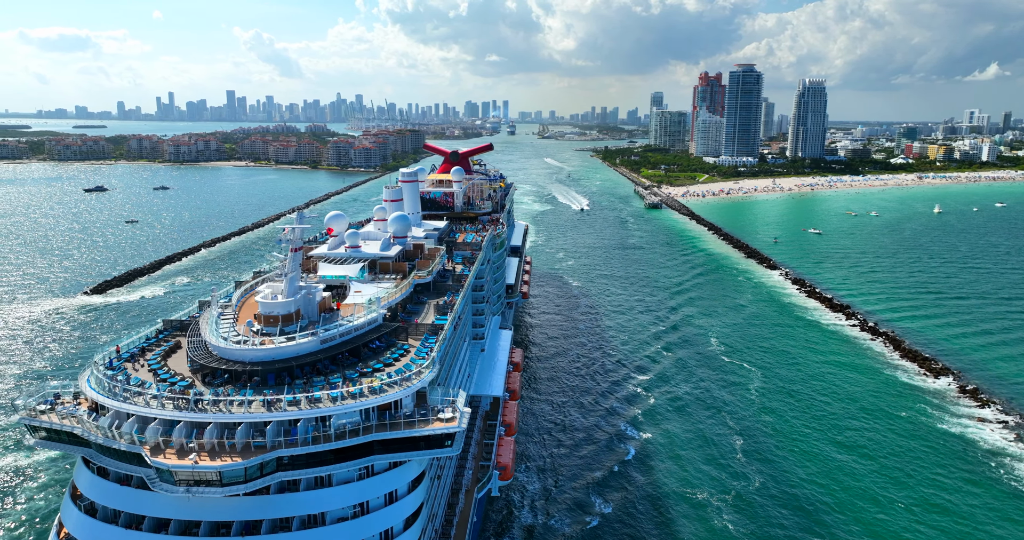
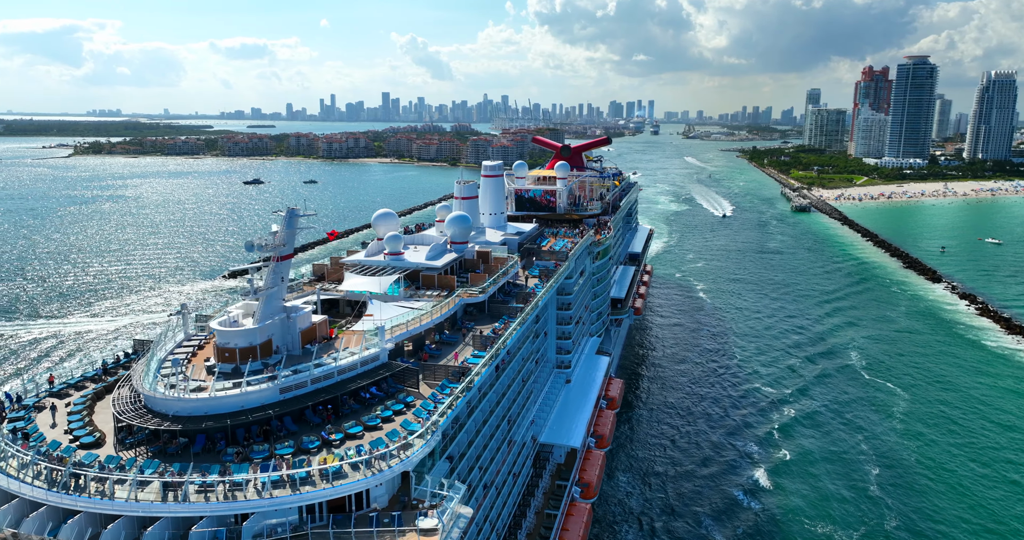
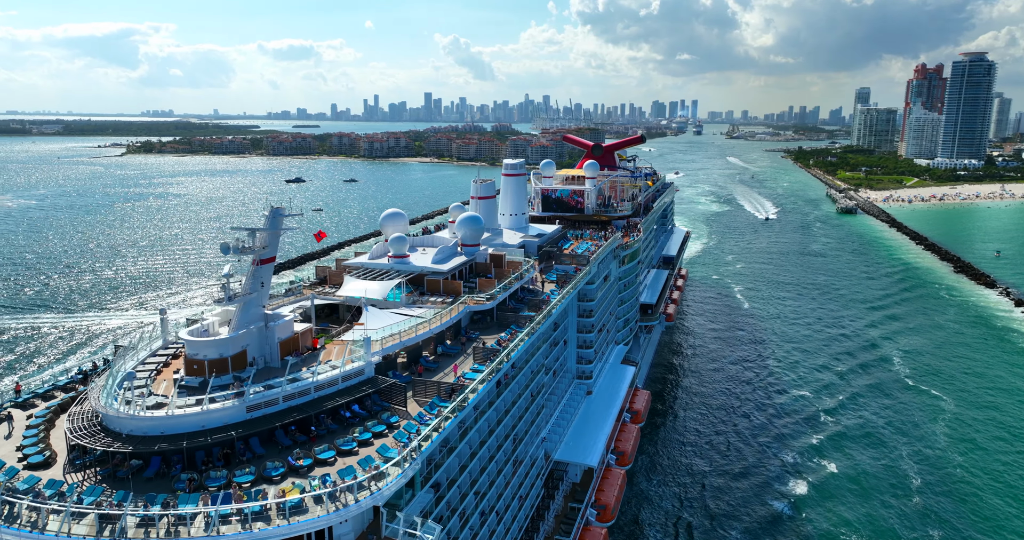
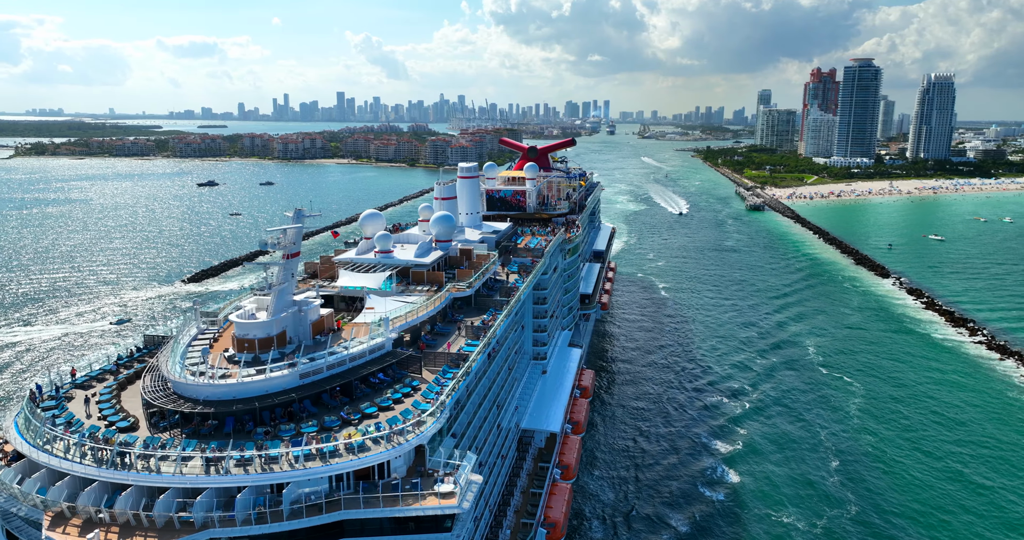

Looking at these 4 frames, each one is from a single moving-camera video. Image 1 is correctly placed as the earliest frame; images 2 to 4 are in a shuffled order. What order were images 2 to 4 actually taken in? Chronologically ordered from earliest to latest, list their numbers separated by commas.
4, 2, 3
